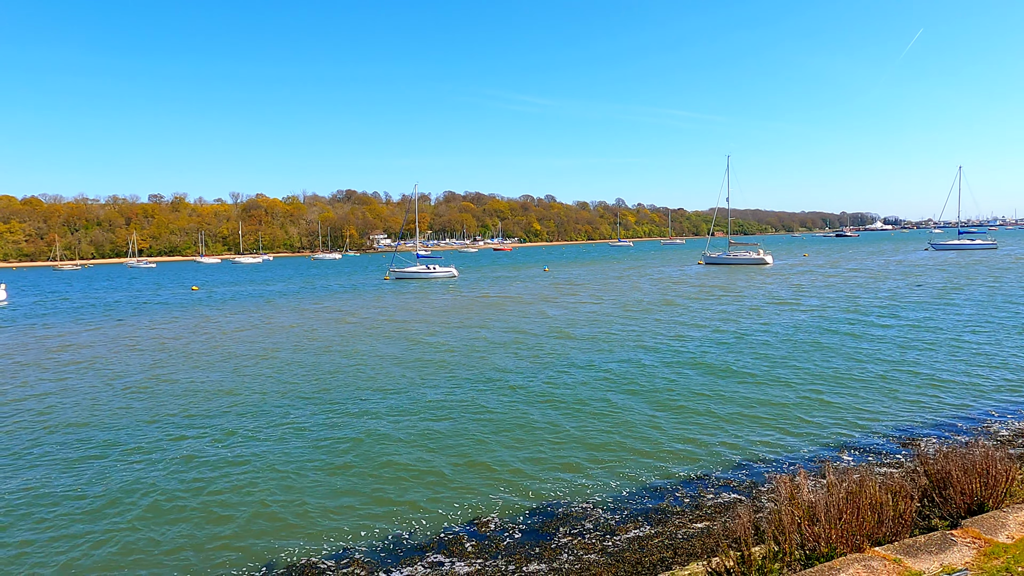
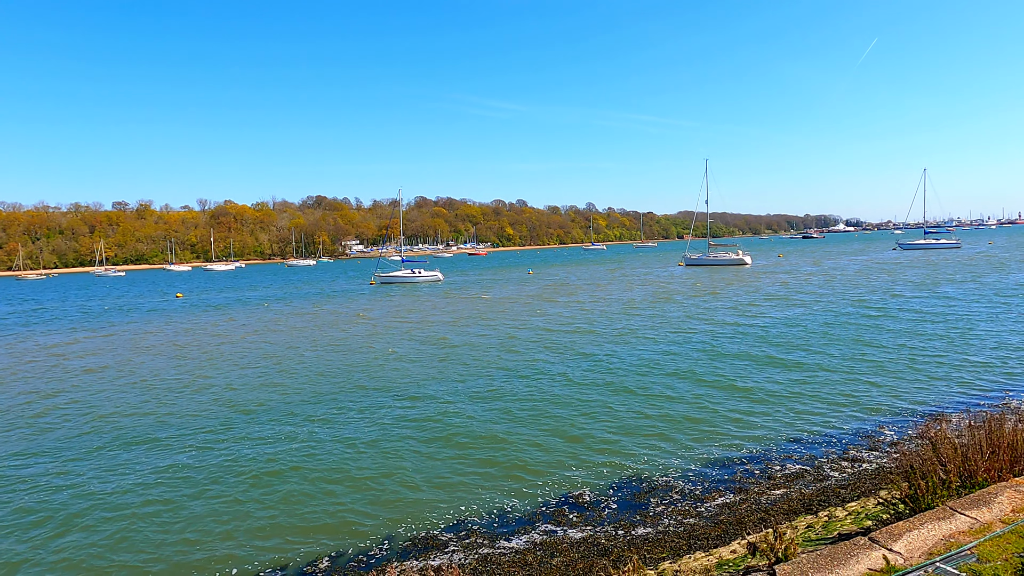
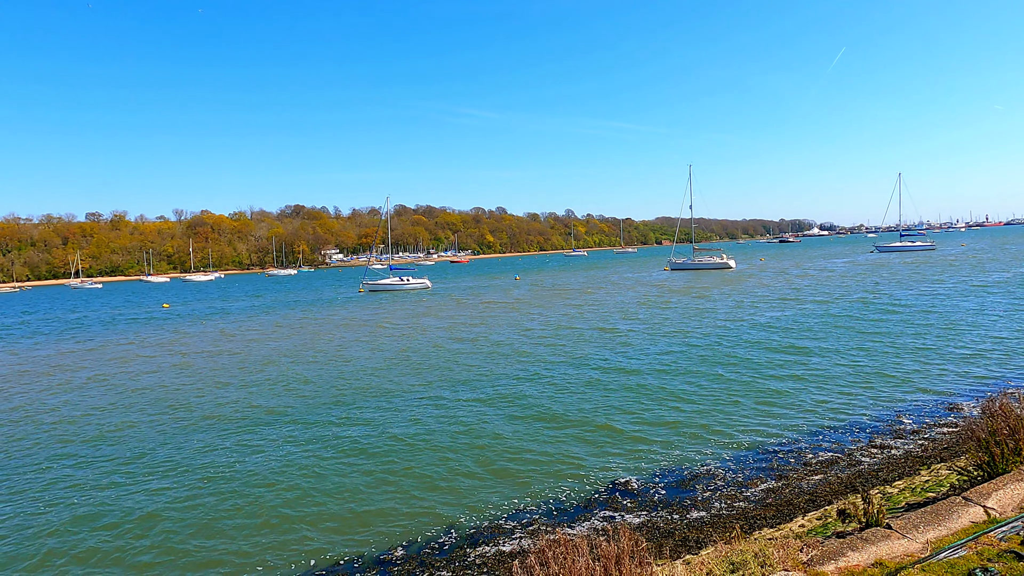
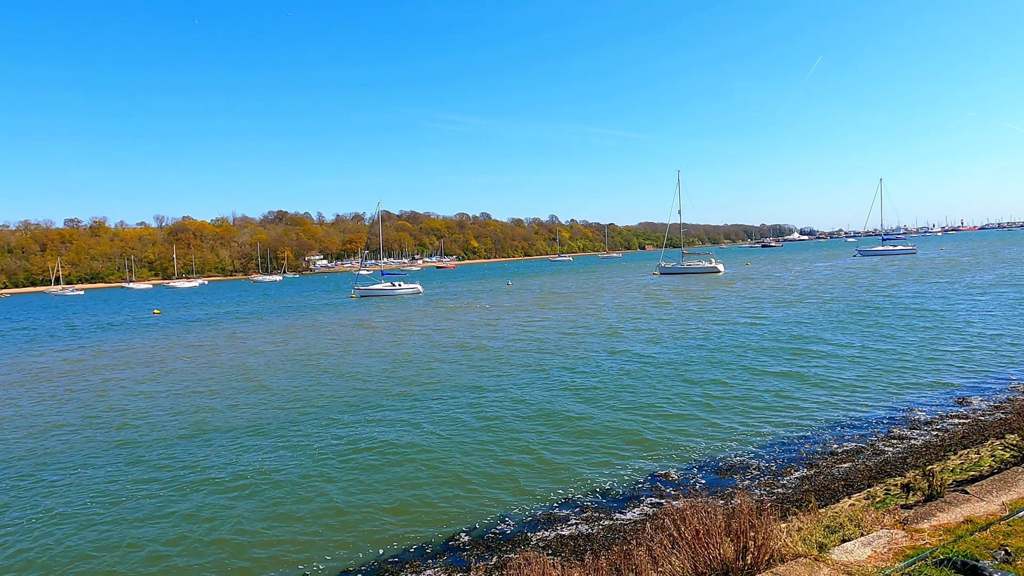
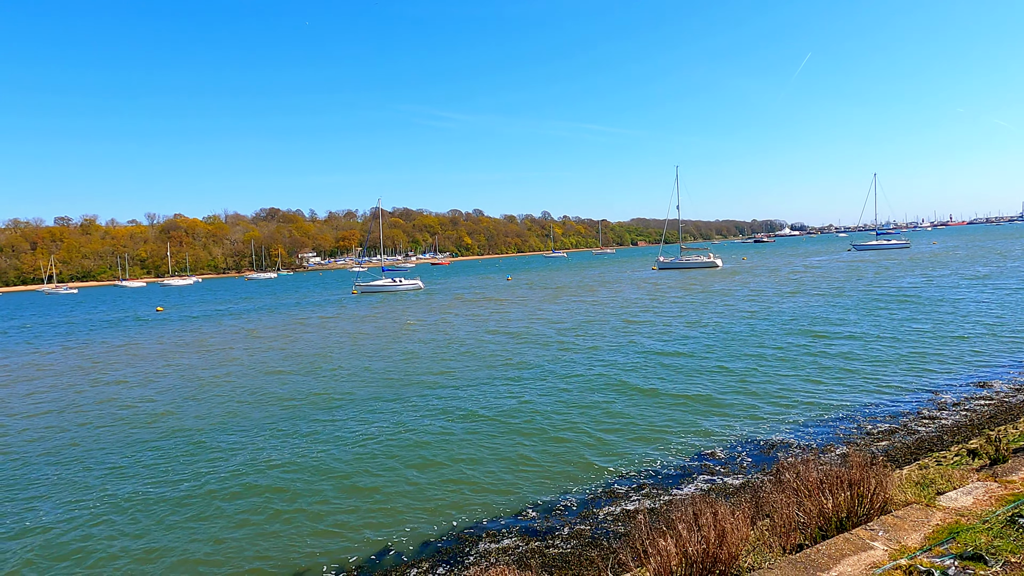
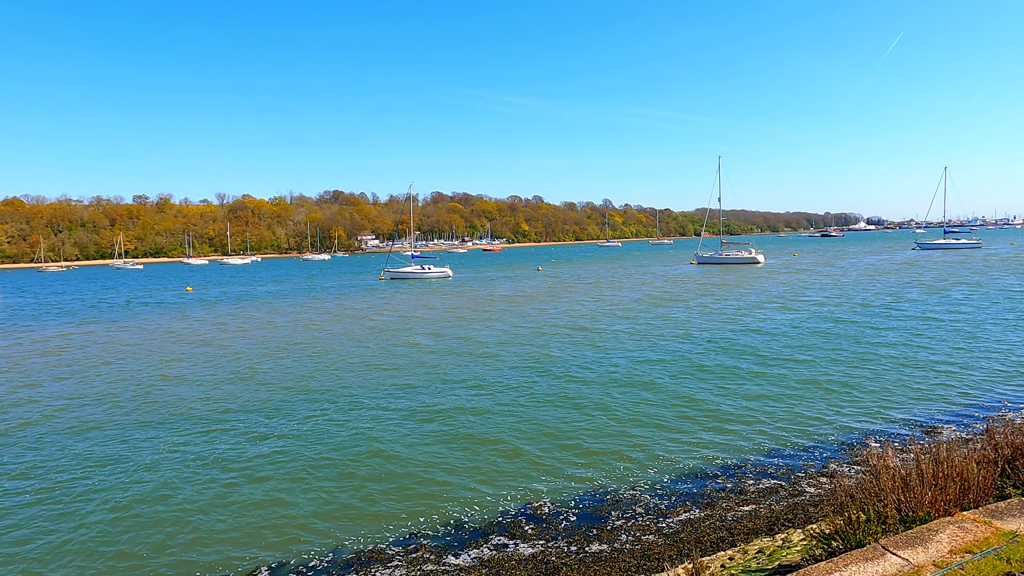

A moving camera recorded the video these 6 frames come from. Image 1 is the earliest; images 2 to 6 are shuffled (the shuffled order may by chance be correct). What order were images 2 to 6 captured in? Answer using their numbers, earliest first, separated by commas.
6, 2, 3, 4, 5
